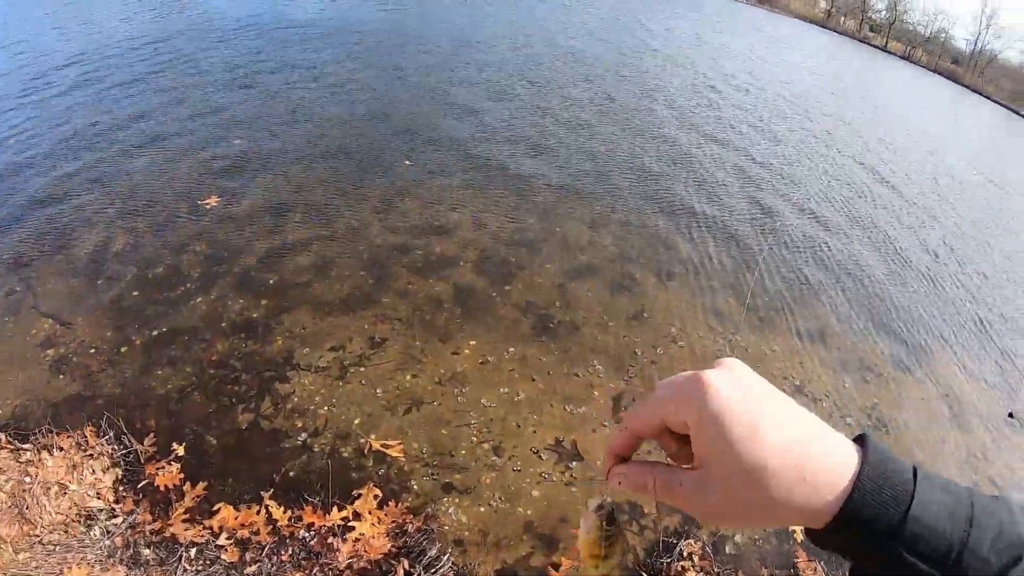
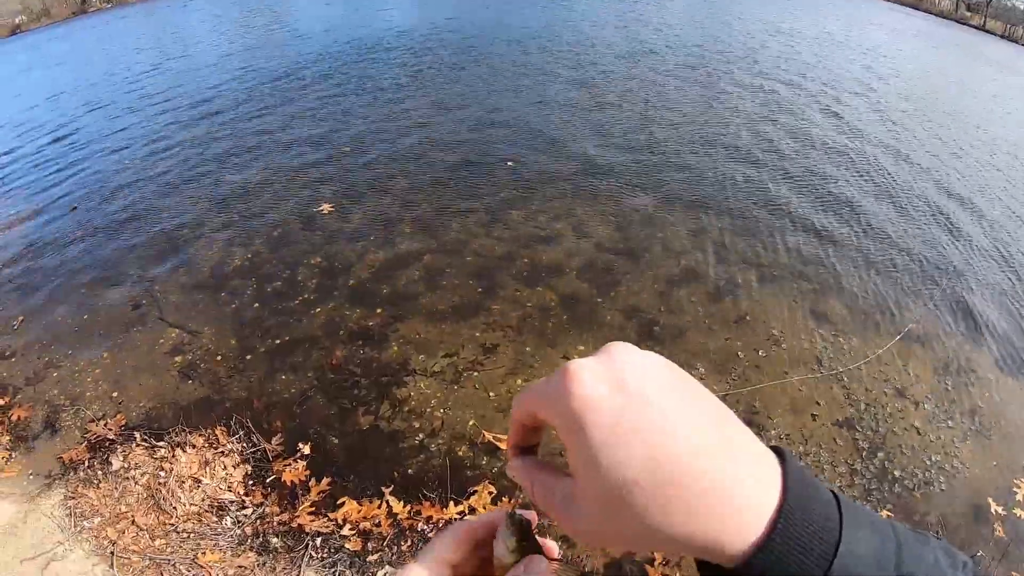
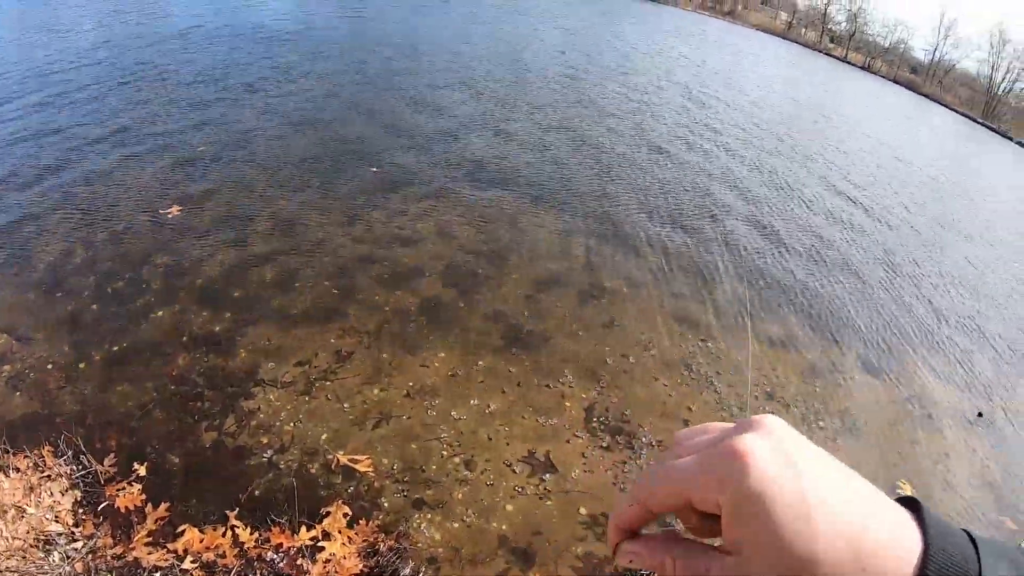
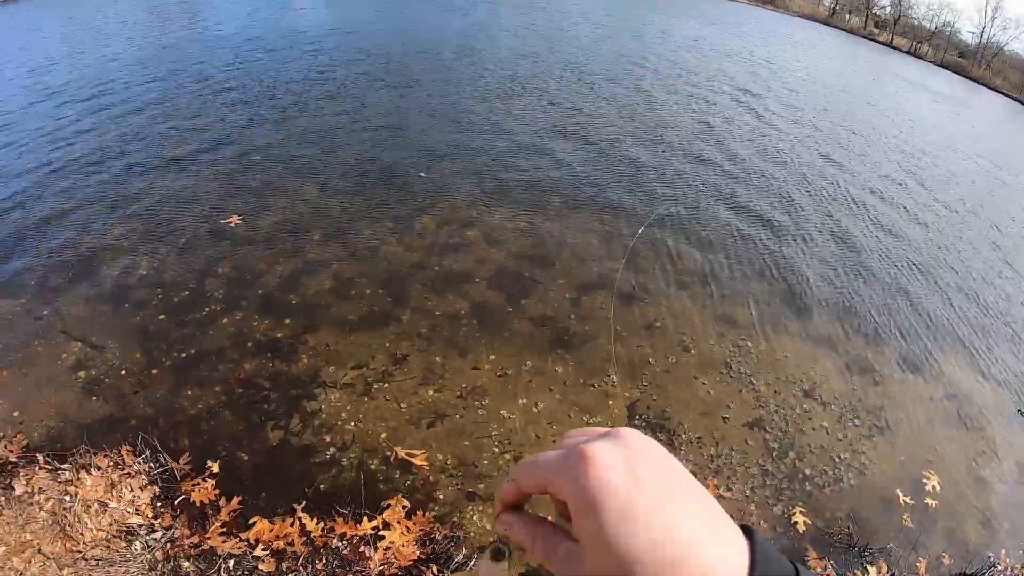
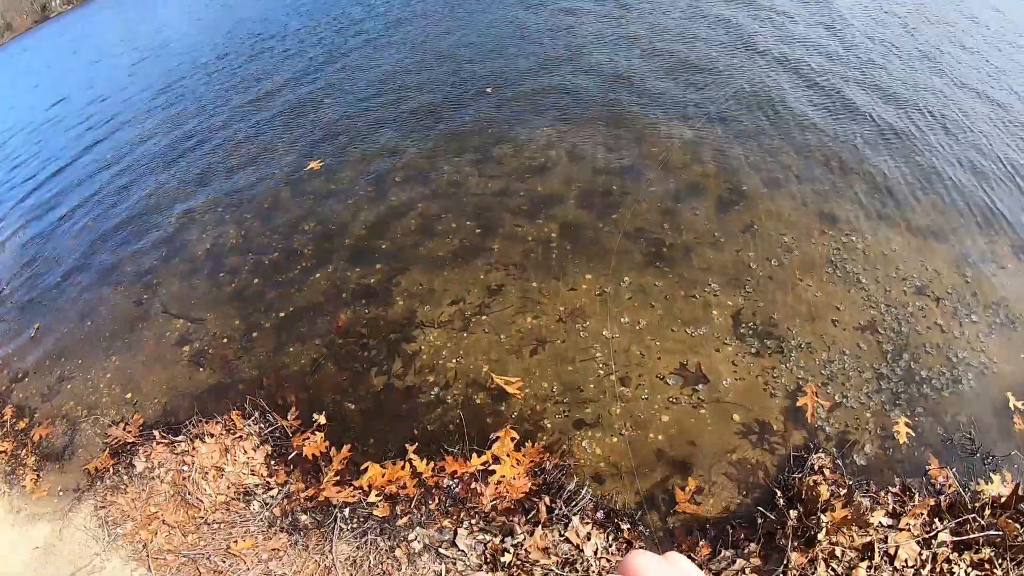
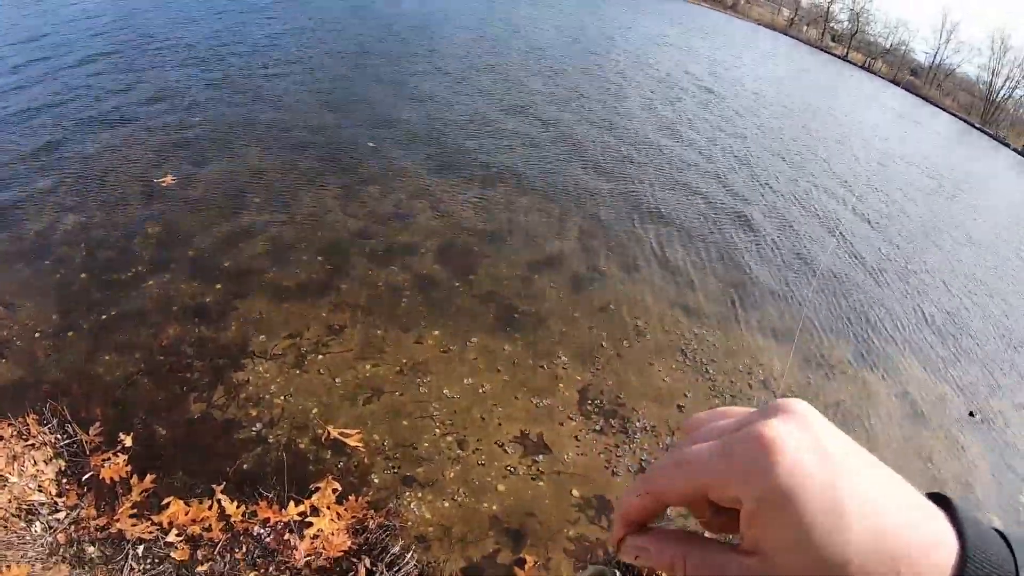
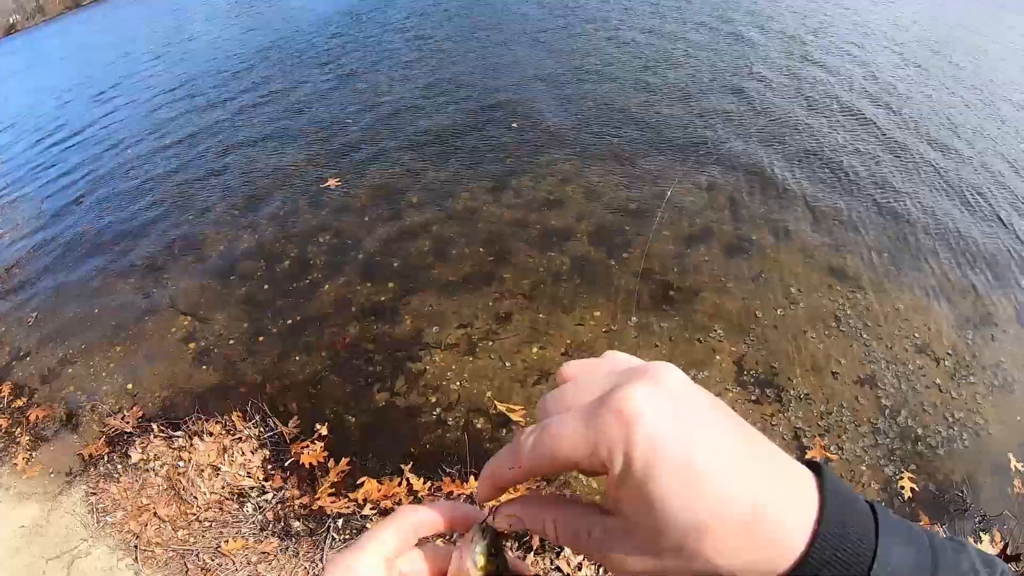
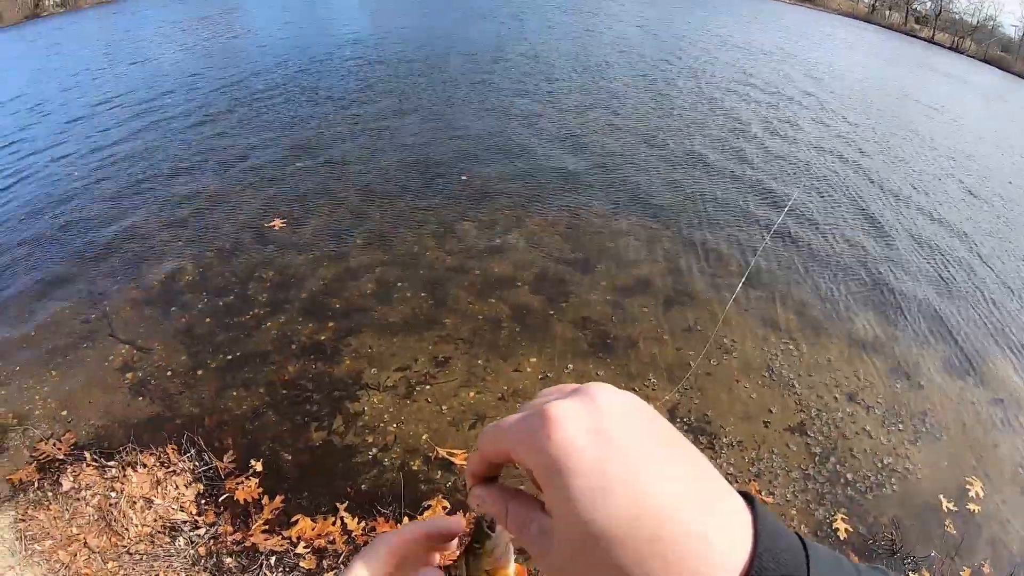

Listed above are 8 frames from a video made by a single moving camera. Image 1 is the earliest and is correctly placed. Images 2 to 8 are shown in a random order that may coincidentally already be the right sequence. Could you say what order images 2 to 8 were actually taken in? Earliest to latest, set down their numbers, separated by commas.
3, 6, 4, 8, 2, 7, 5
